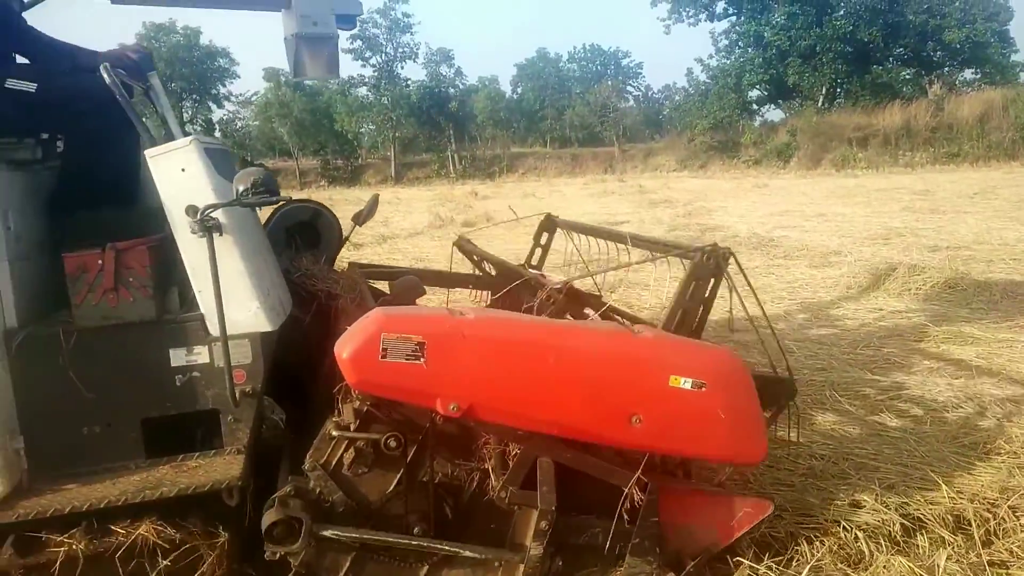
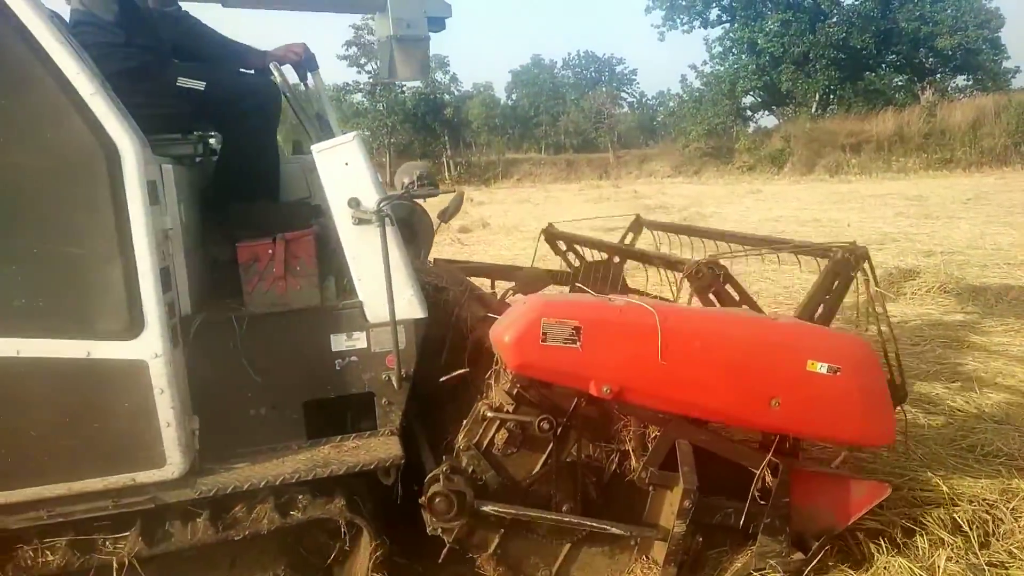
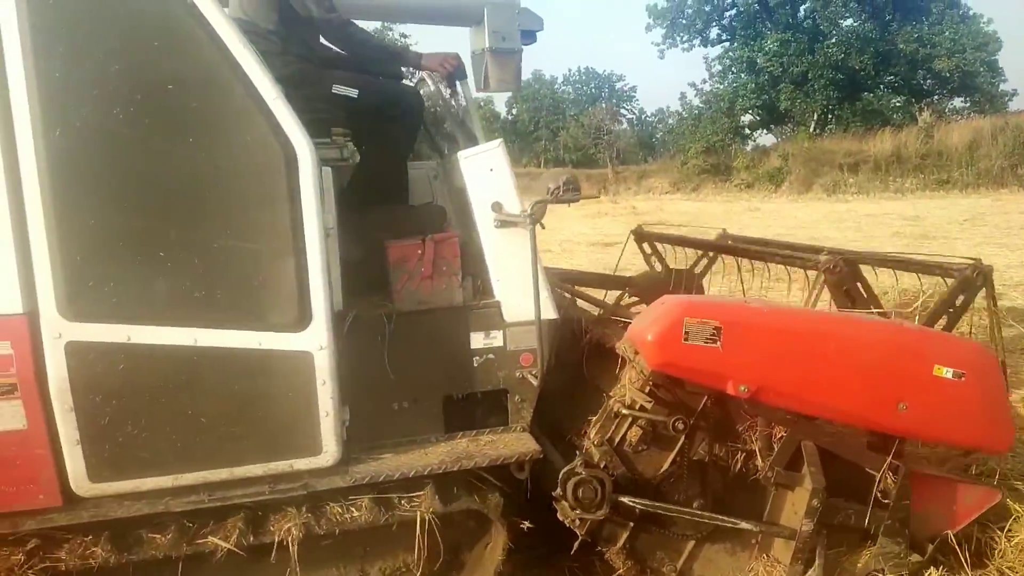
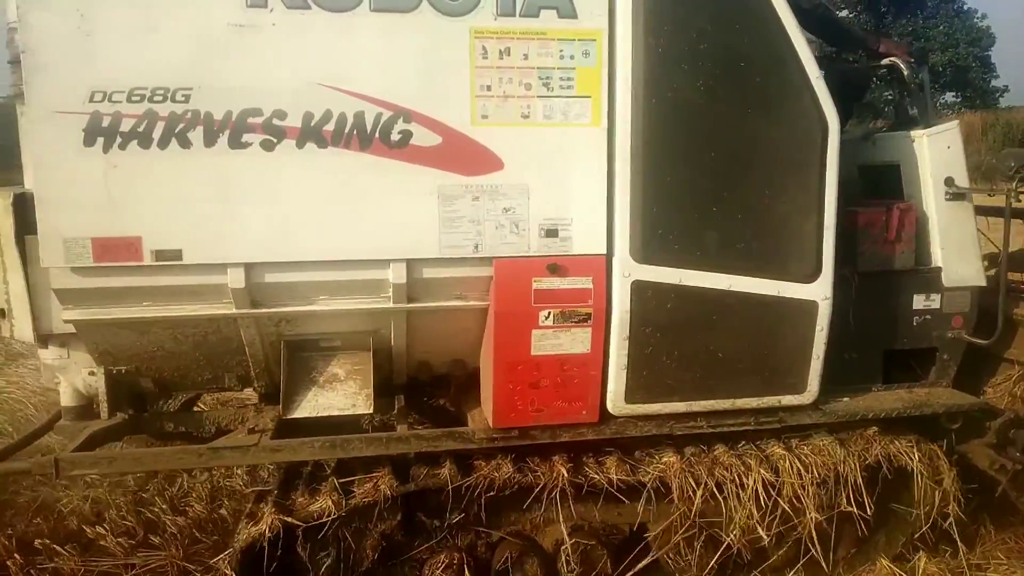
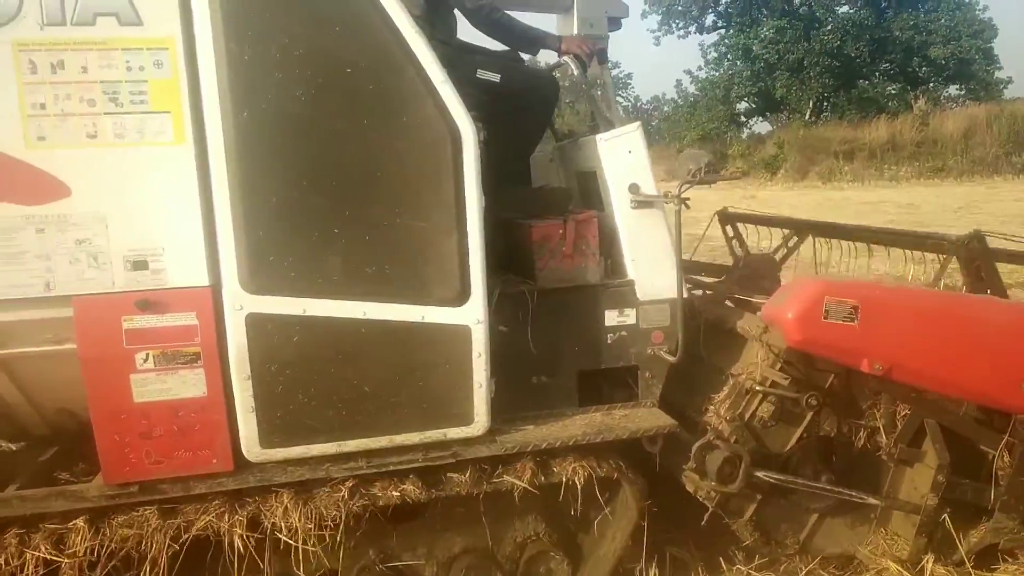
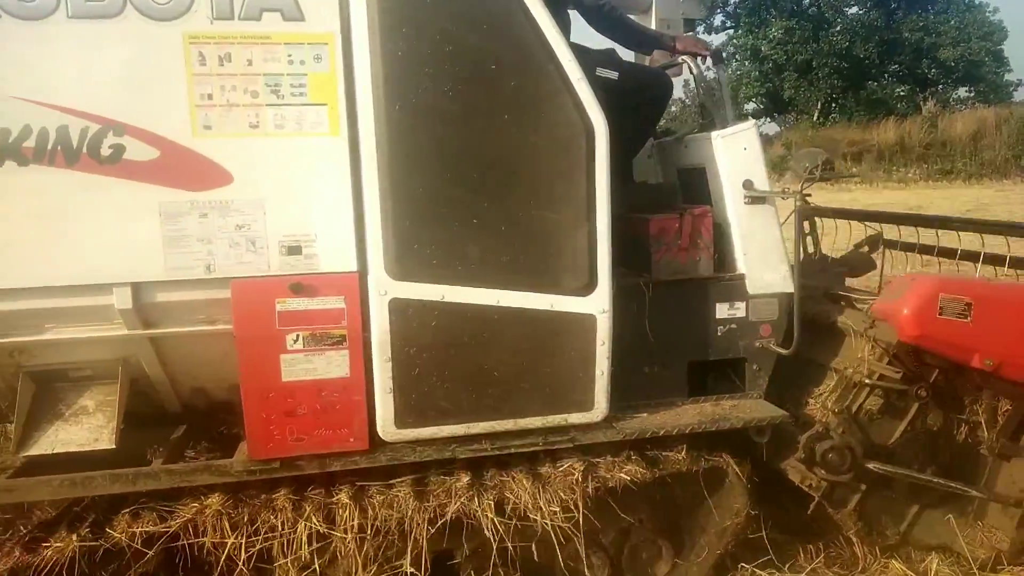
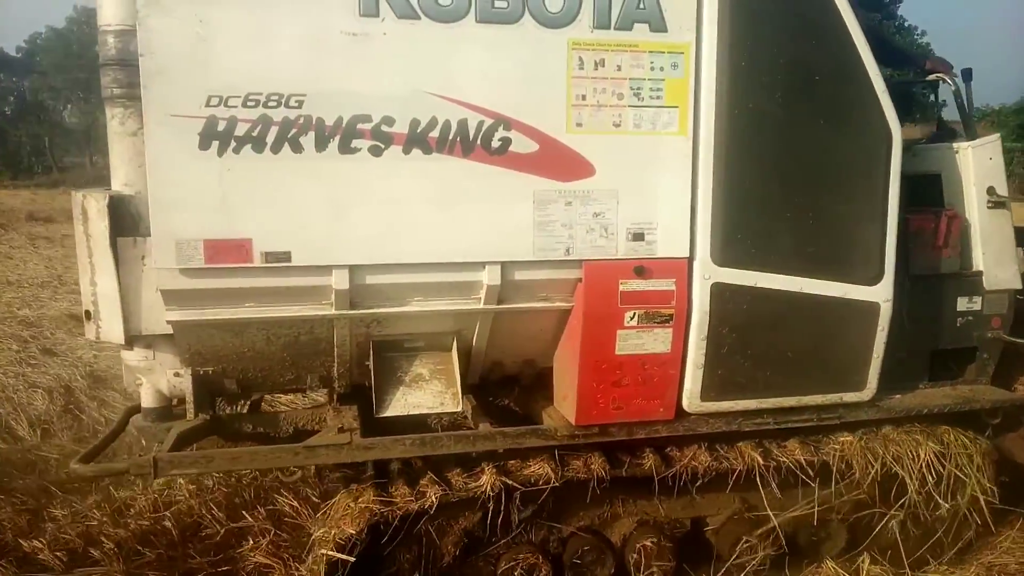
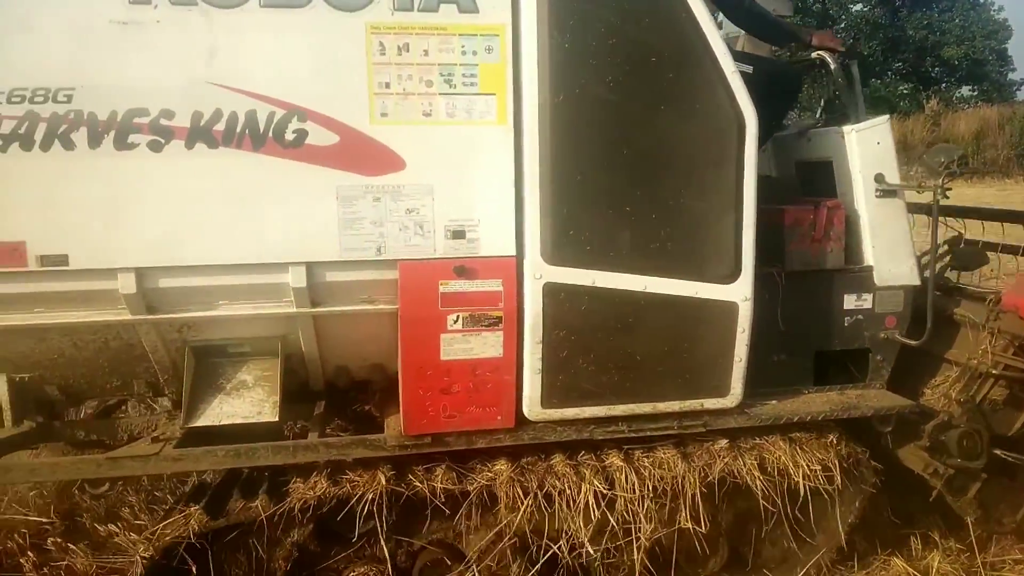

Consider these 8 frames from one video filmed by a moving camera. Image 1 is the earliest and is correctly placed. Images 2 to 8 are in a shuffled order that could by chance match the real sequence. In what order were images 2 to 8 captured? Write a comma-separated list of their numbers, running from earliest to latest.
2, 3, 5, 6, 8, 4, 7
